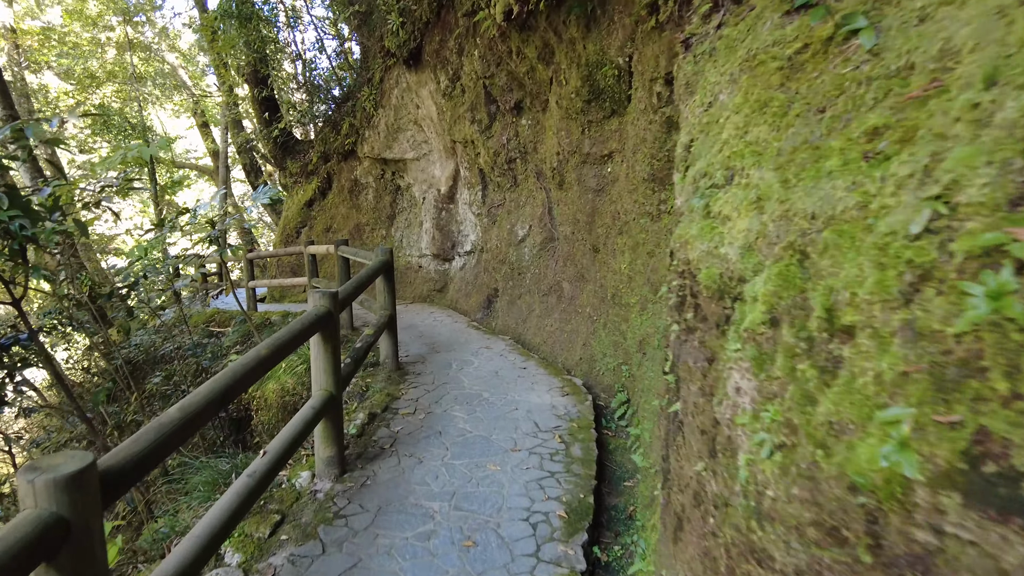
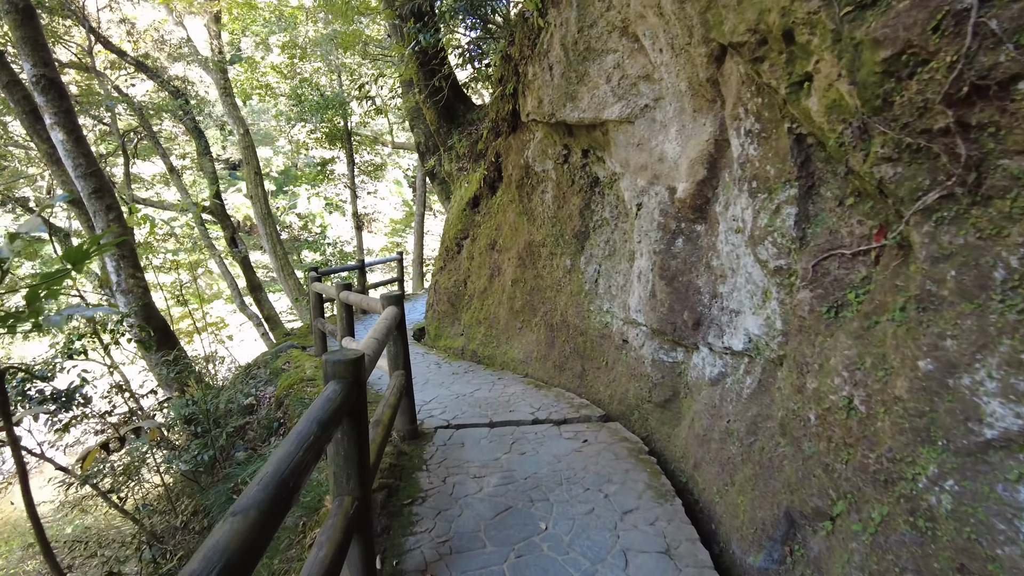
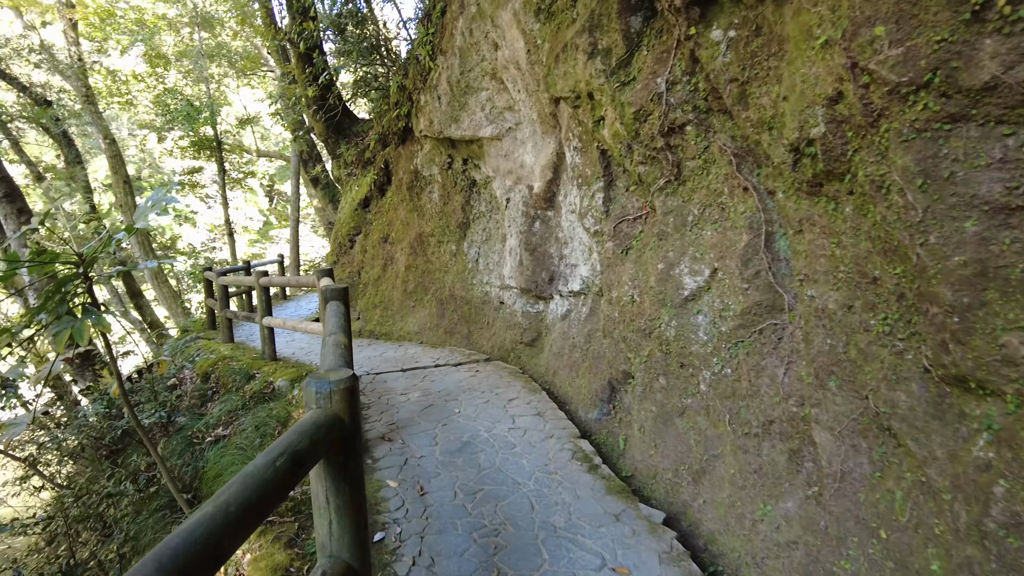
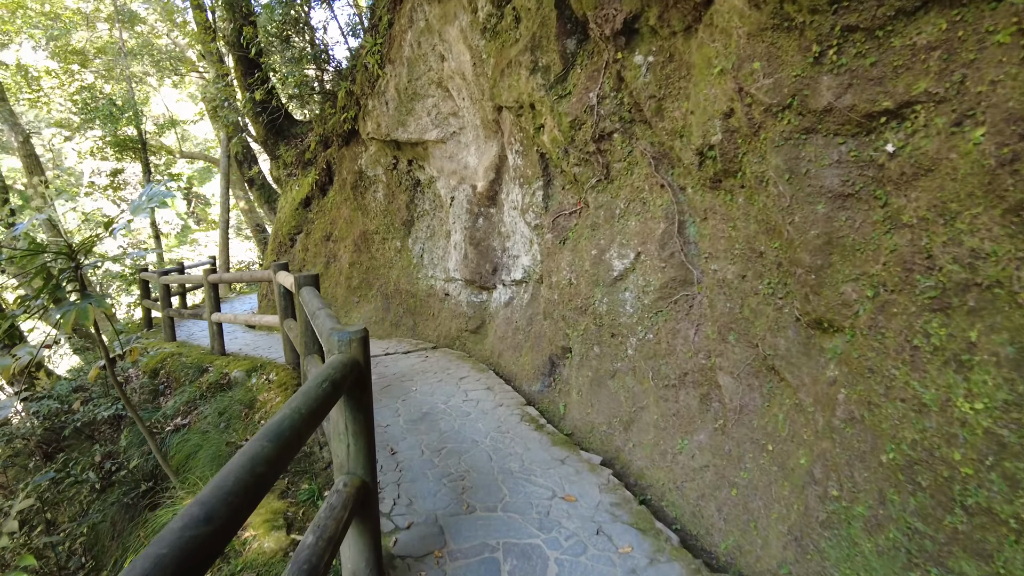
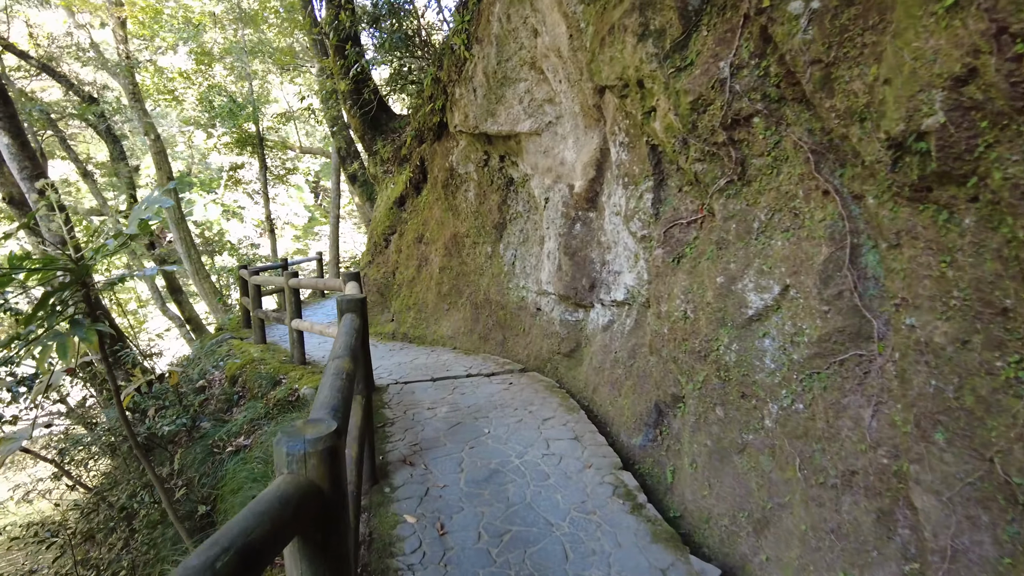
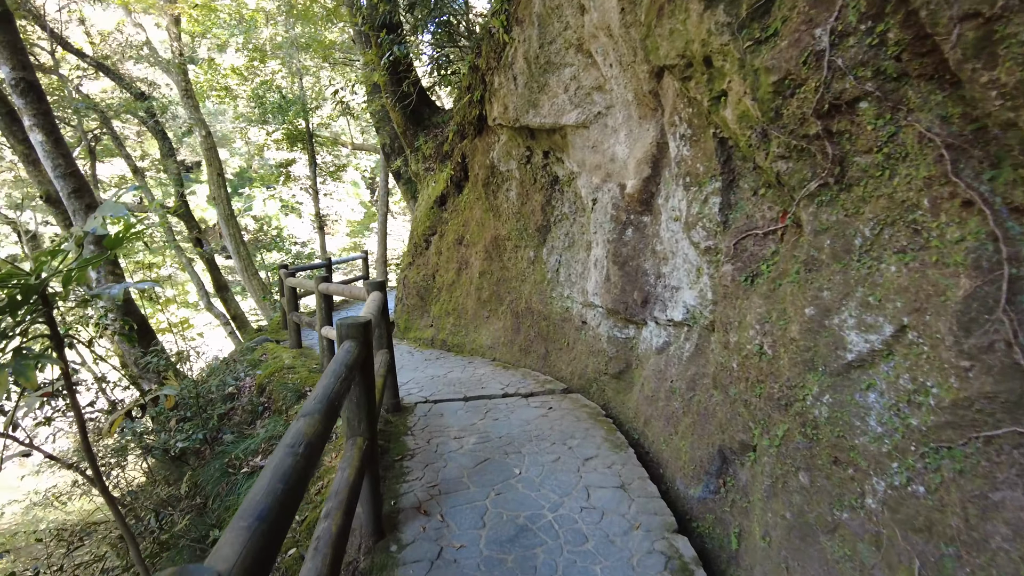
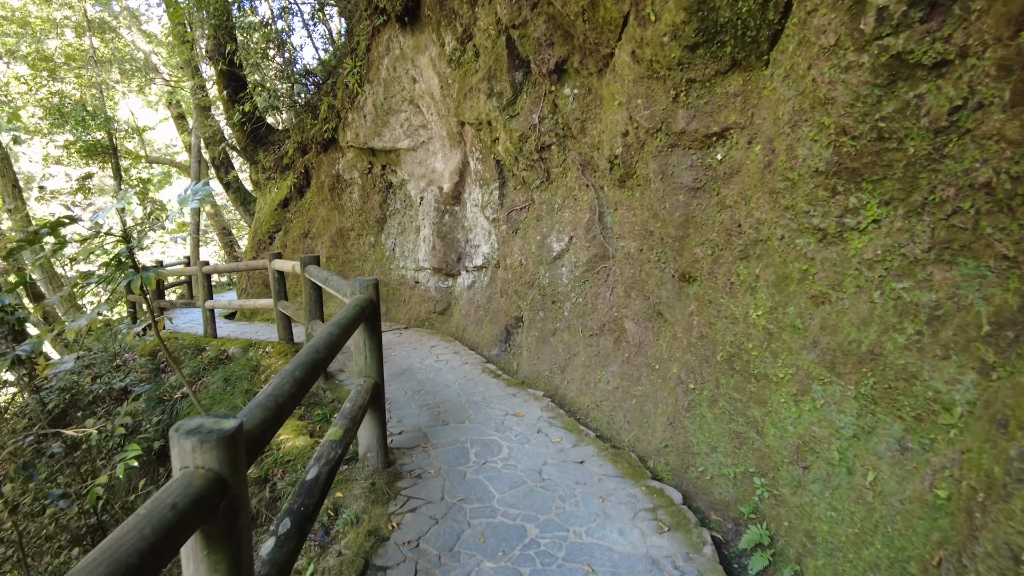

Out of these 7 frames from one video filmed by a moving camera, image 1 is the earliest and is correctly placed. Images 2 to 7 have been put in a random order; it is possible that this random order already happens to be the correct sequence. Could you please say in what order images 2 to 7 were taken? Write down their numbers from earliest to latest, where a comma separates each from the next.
7, 4, 3, 5, 6, 2
